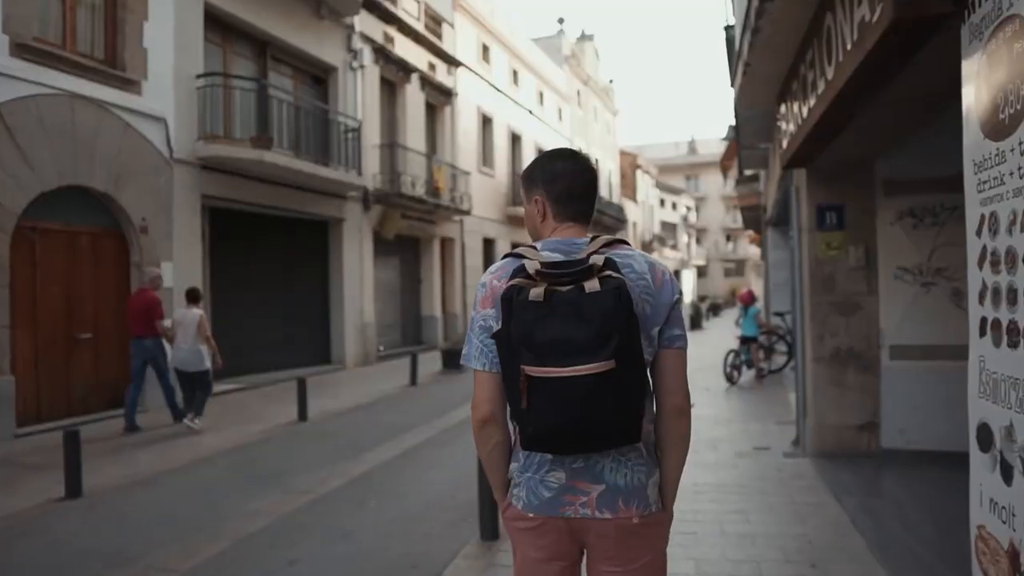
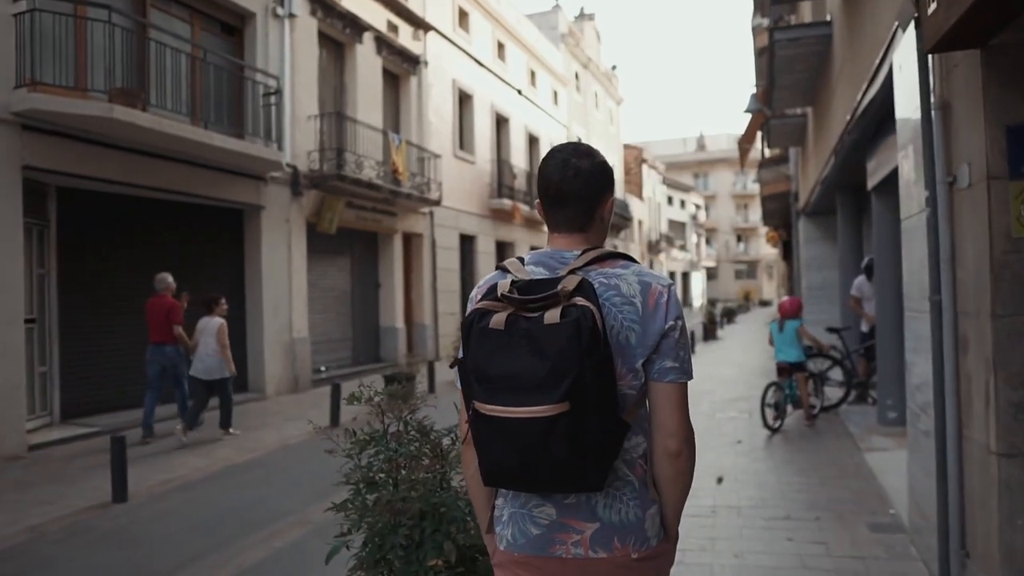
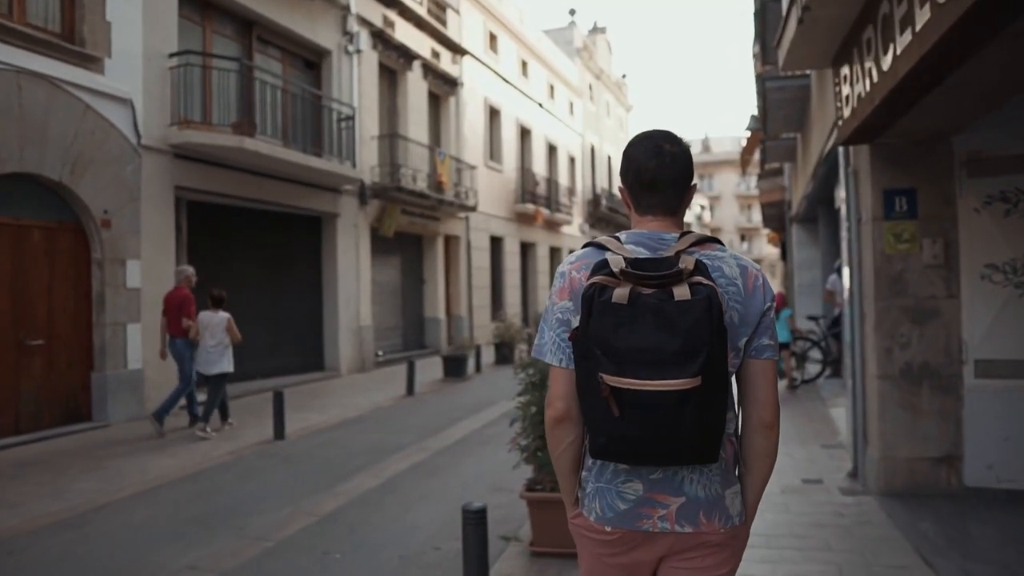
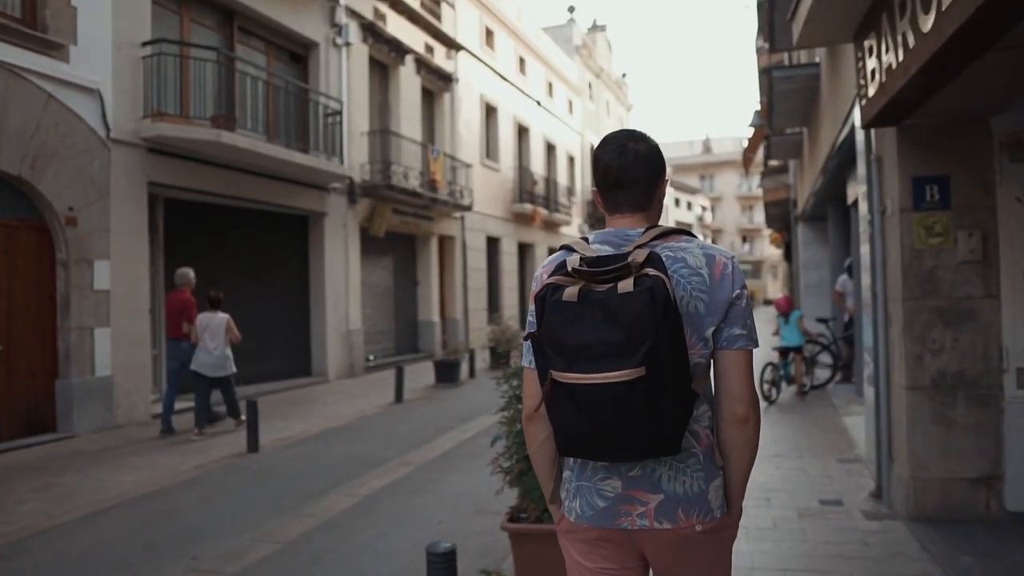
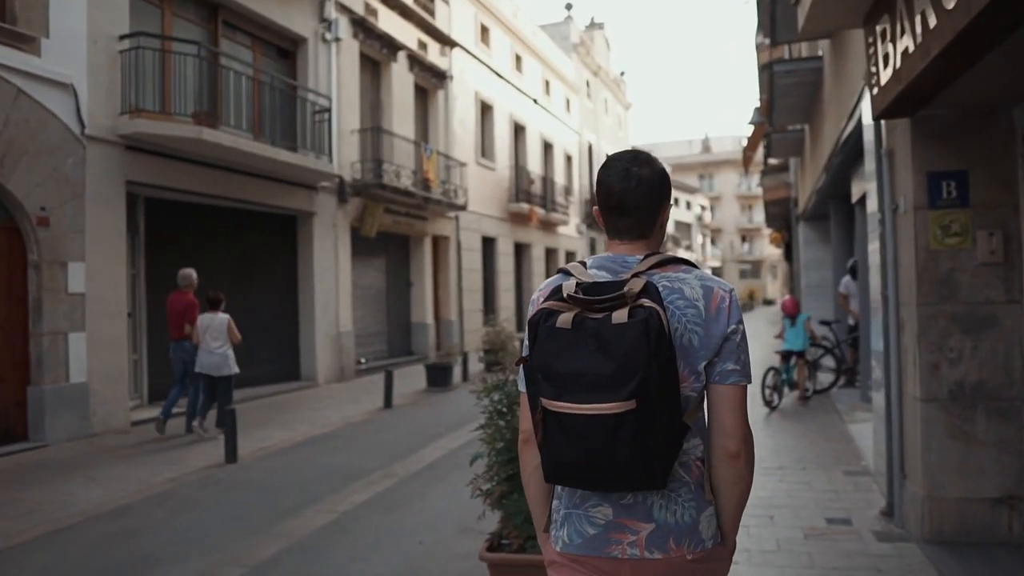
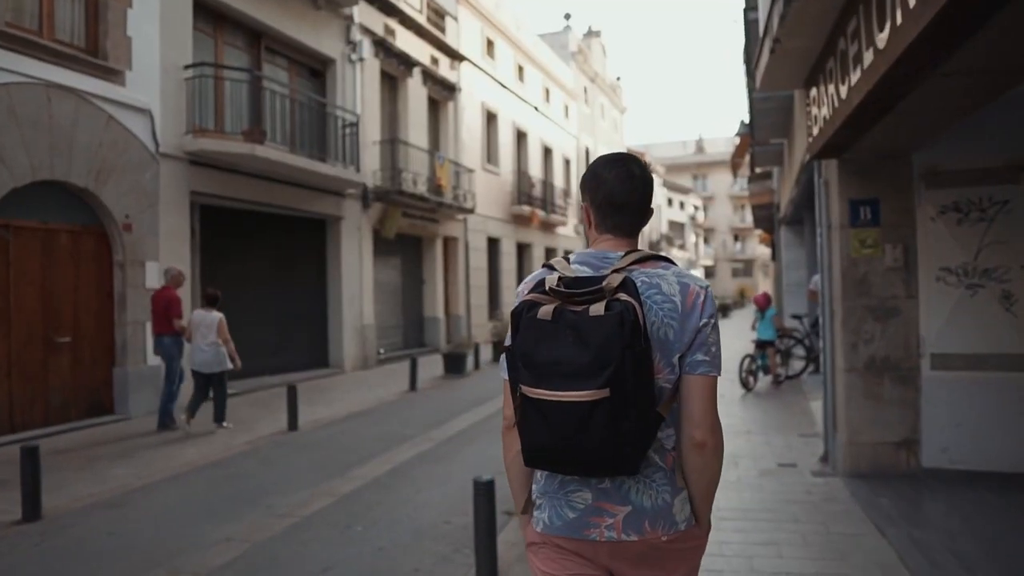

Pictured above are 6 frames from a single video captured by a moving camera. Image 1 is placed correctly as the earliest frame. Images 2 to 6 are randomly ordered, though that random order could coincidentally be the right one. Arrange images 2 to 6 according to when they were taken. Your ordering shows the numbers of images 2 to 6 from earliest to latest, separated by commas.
6, 3, 4, 5, 2
